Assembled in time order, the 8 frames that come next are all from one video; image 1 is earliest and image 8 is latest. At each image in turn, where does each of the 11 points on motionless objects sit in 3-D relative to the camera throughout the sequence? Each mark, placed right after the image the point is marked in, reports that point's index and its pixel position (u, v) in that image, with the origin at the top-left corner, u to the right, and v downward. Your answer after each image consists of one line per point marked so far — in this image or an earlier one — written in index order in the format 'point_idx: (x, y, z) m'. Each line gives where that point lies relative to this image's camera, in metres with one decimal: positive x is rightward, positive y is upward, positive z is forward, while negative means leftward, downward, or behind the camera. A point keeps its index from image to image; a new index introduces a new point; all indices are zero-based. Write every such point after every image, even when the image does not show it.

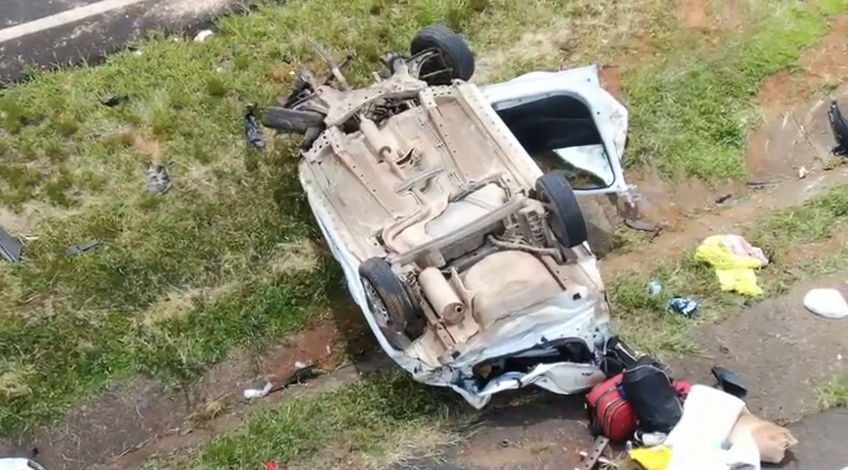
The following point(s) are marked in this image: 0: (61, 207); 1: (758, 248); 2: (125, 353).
0: (-3.2, +0.3, +9.7) m
1: (+2.4, -0.1, +8.1) m
2: (-2.3, -0.9, +8.3) m
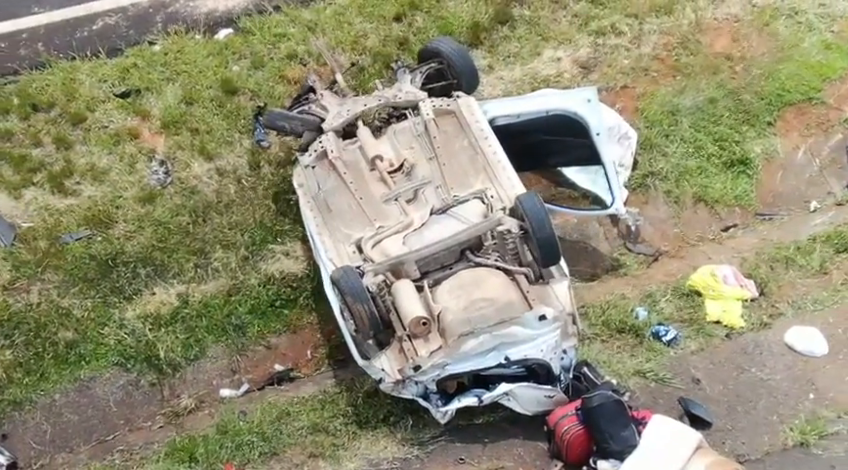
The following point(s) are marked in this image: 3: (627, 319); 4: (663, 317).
0: (-3.2, +0.4, +9.7) m
1: (+2.3, -0.3, +7.9) m
2: (-2.4, -0.8, +8.2) m
3: (+1.4, -0.6, +7.8) m
4: (+1.7, -0.6, +7.8) m
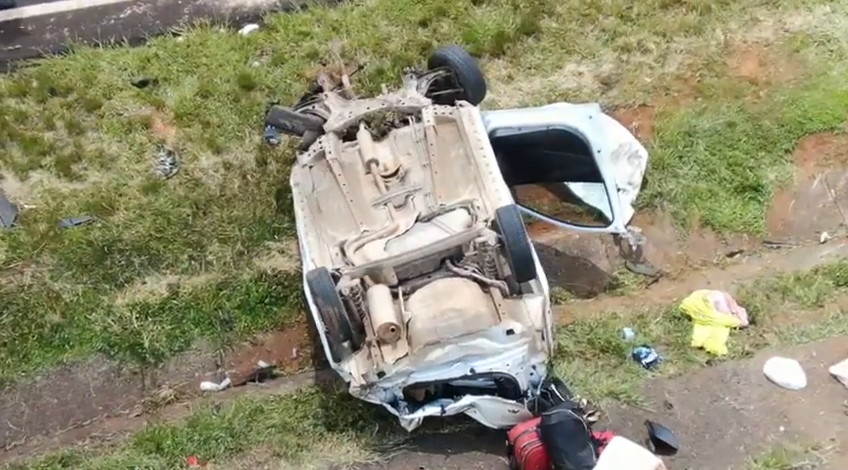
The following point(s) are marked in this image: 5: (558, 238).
0: (-3.2, +0.5, +9.8) m
1: (+2.2, -0.5, +7.8) m
2: (-2.5, -0.7, +8.3) m
3: (+1.3, -0.7, +7.7) m
4: (+1.5, -0.7, +7.7) m
5: (+1.1, 0.0, +9.3) m
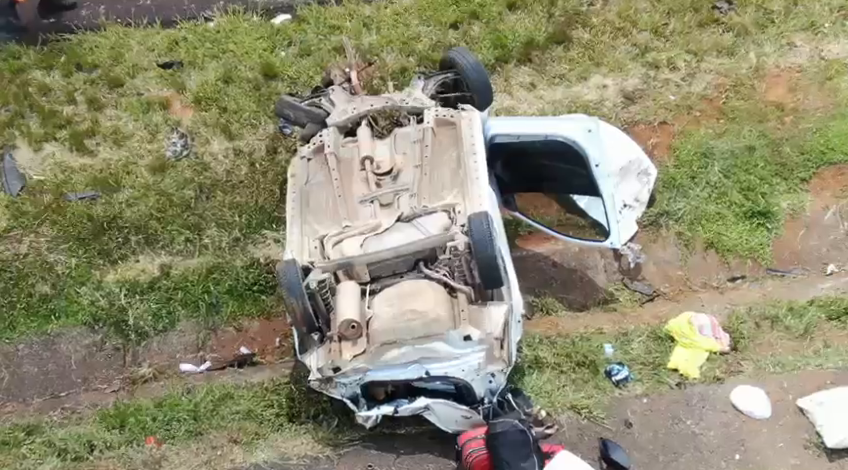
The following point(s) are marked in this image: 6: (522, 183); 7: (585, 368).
0: (-3.1, +0.7, +9.9) m
1: (+2.1, -0.7, +7.7) m
2: (-2.6, -0.5, +8.4) m
3: (+1.1, -0.8, +7.6) m
4: (+1.4, -0.8, +7.6) m
5: (+1.1, -0.1, +9.2) m
6: (+0.8, +0.4, +8.6) m
7: (+1.1, -0.9, +7.6) m
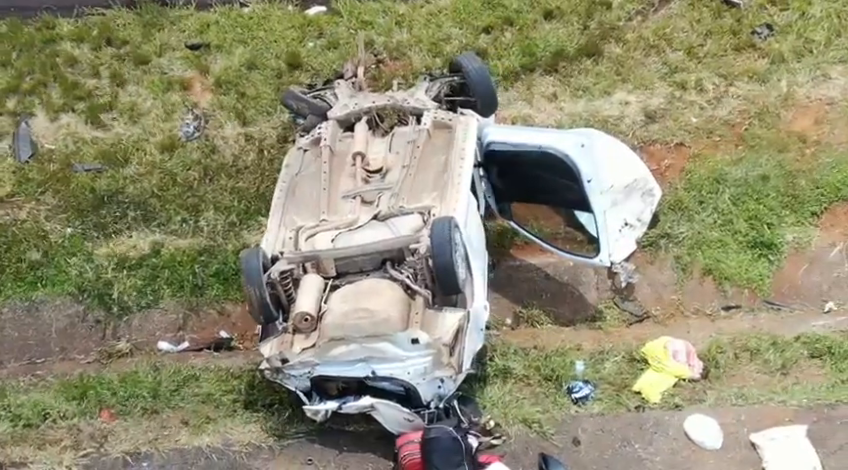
0: (-3.0, +1.0, +10.1) m
1: (+1.9, -0.8, +7.6) m
2: (-2.7, -0.3, +8.5) m
3: (+0.9, -0.9, +7.5) m
4: (+1.2, -1.0, +7.5) m
5: (+1.1, -0.2, +9.2) m
6: (+0.7, +0.3, +8.6) m
7: (+0.9, -1.0, +7.5) m
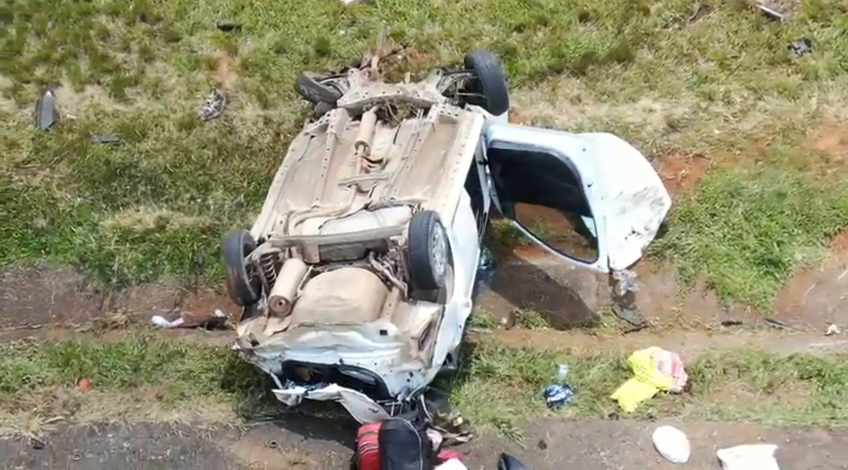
0: (-2.9, +1.3, +10.2) m
1: (+1.8, -0.9, +7.6) m
2: (-2.8, -0.1, +8.7) m
3: (+0.8, -0.9, +7.6) m
4: (+1.1, -1.0, +7.5) m
5: (+1.1, -0.2, +9.2) m
6: (+0.7, +0.3, +8.6) m
7: (+0.8, -1.0, +7.5) m
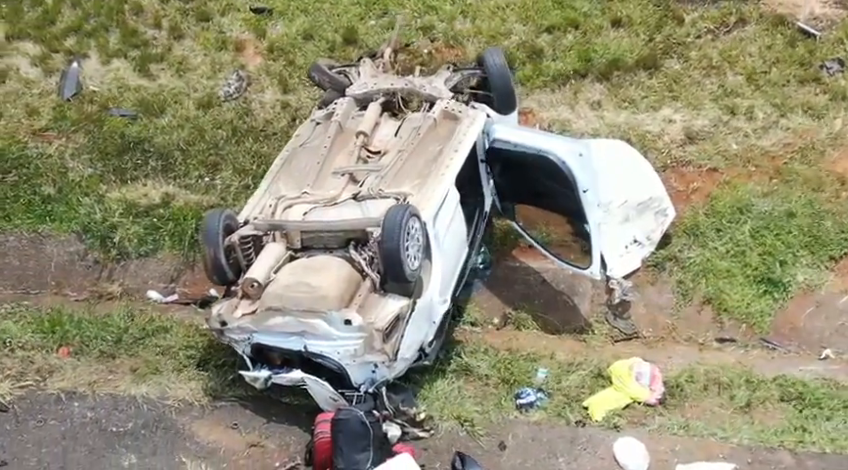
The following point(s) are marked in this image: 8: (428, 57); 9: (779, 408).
0: (-2.8, +1.5, +10.4) m
1: (+1.6, -1.0, +7.6) m
2: (-2.8, +0.2, +8.9) m
3: (+0.7, -1.0, +7.6) m
4: (+0.9, -1.0, +7.6) m
5: (+1.0, -0.3, +9.2) m
6: (+0.7, +0.3, +8.6) m
7: (+0.6, -1.0, +7.6) m
8: (0.0, +1.7, +10.7) m
9: (+2.4, -1.2, +7.4) m
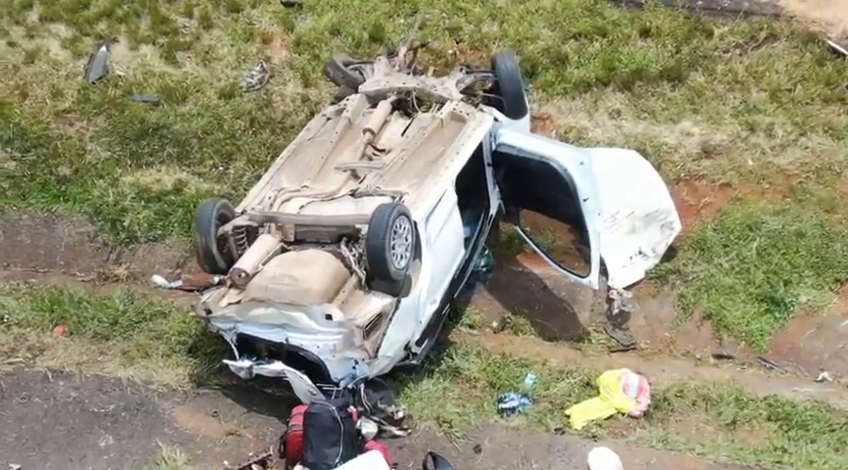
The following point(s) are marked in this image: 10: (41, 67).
0: (-2.6, +1.7, +10.6) m
1: (+1.6, -1.1, +7.6) m
2: (-2.7, +0.3, +9.1) m
3: (+0.6, -1.0, +7.7) m
4: (+0.9, -1.1, +7.7) m
5: (+1.1, -0.3, +9.3) m
6: (+0.8, +0.3, +8.7) m
7: (+0.5, -1.1, +7.7) m
8: (+0.2, +1.7, +10.8) m
9: (+2.3, -1.3, +7.5) m
10: (-3.7, +1.6, +10.8) m
